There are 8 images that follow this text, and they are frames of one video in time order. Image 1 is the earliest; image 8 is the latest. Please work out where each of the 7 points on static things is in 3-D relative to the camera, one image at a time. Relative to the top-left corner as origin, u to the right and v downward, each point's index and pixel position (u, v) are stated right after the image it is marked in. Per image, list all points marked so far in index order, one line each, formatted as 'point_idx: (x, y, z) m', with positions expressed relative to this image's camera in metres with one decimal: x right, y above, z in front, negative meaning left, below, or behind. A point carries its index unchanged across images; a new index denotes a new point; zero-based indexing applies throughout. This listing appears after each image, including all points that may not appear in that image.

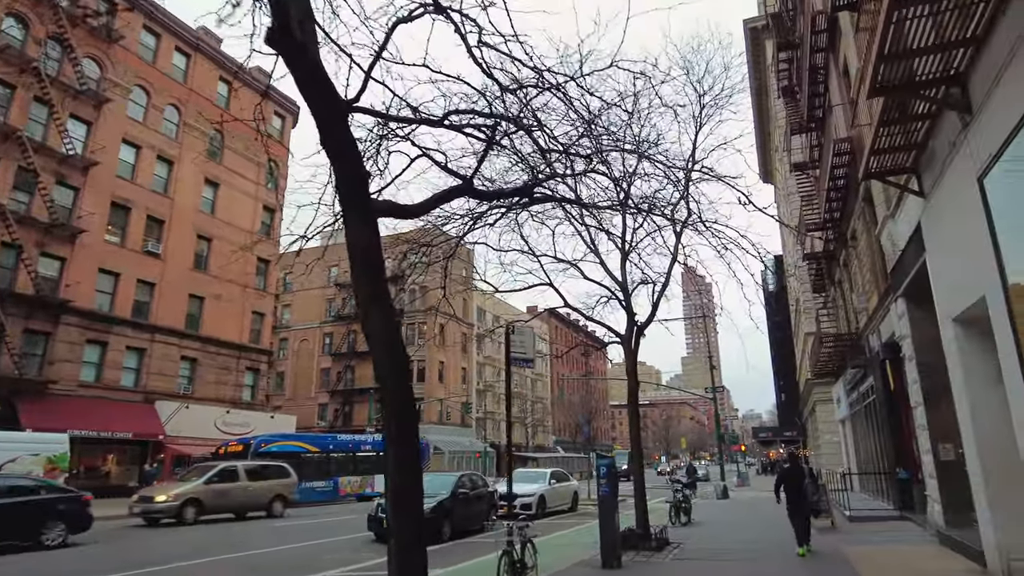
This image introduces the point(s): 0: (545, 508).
0: (+1.0, -6.4, +19.1) m
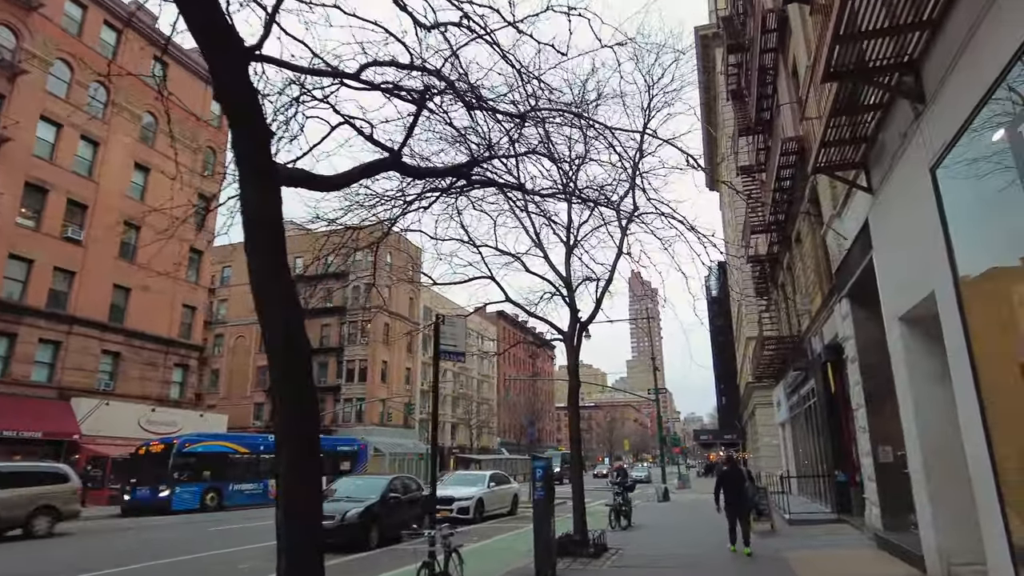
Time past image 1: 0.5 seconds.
0: (-0.8, -6.3, +18.4) m
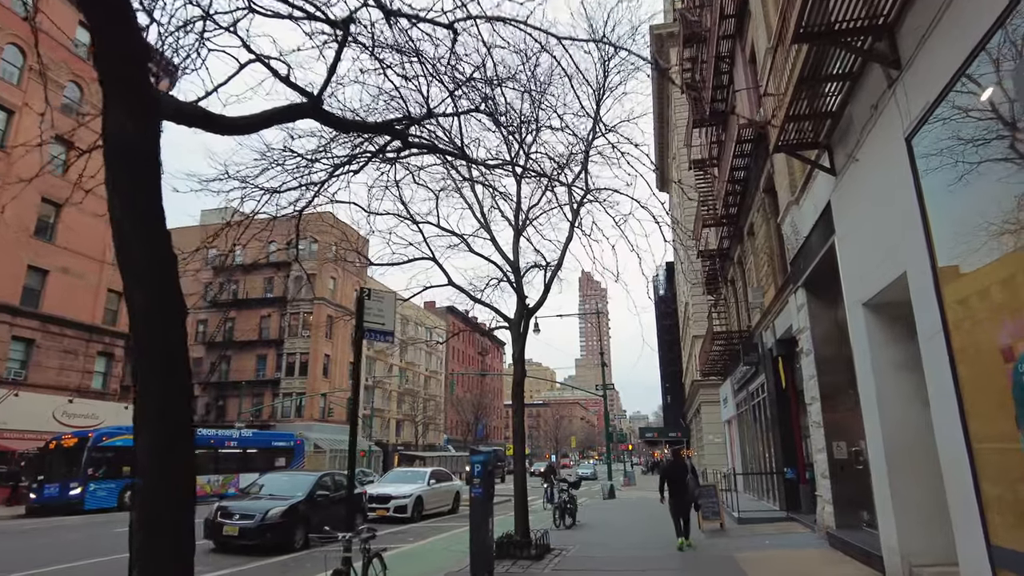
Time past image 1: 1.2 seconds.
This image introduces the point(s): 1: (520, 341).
0: (-2.4, -6.0, +17.5) m
1: (+0.2, -0.9, +11.4) m
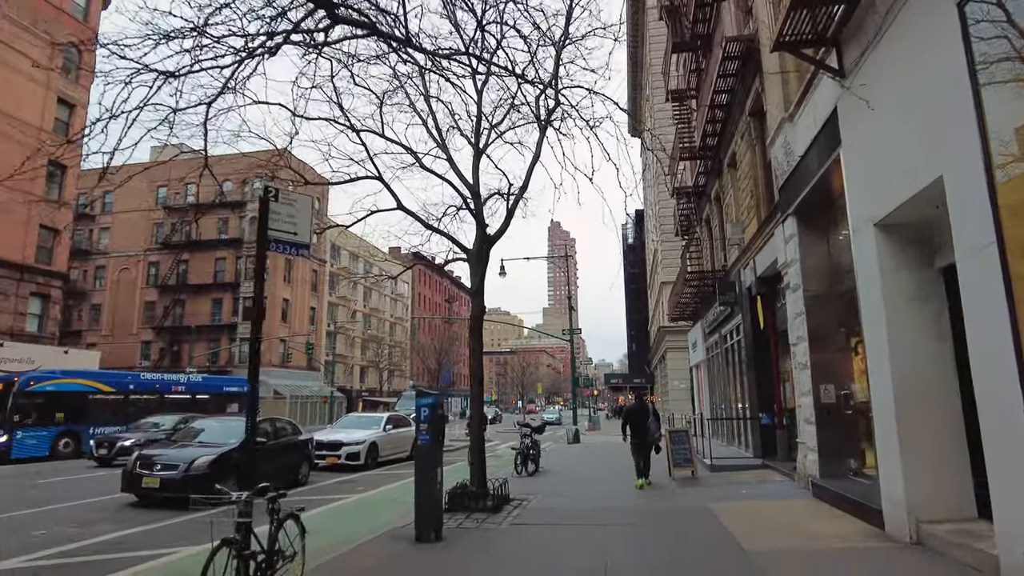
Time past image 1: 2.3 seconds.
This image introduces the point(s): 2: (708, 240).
0: (-3.4, -4.3, +16.5) m
1: (-0.5, +0.2, +10.1) m
2: (+5.8, +1.4, +19.2) m
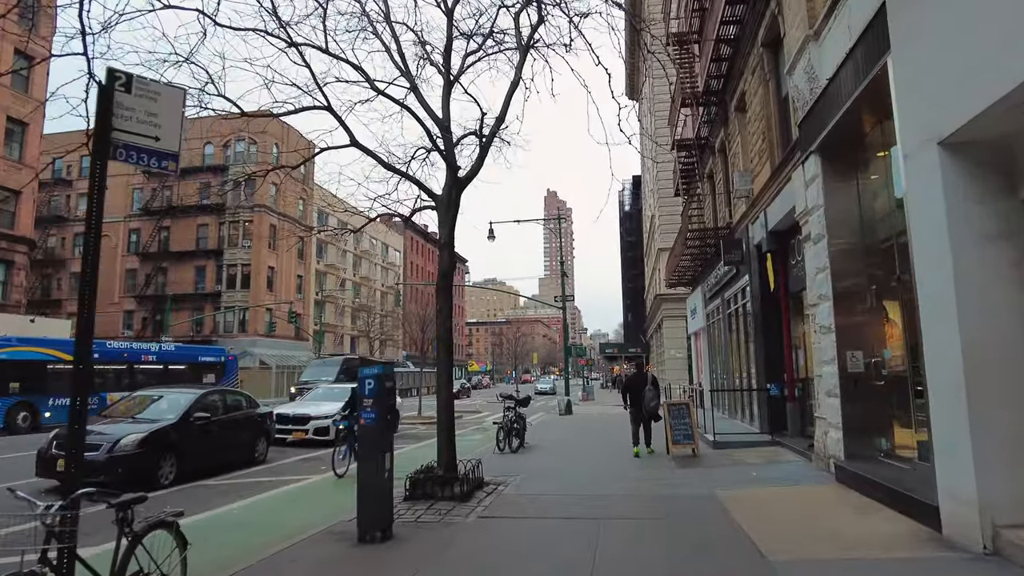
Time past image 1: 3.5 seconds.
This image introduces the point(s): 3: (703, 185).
0: (-3.8, -3.4, +15.2) m
1: (-0.8, +0.9, +8.7) m
2: (+5.4, +2.4, +17.7) m
3: (+5.3, +2.9, +18.2) m
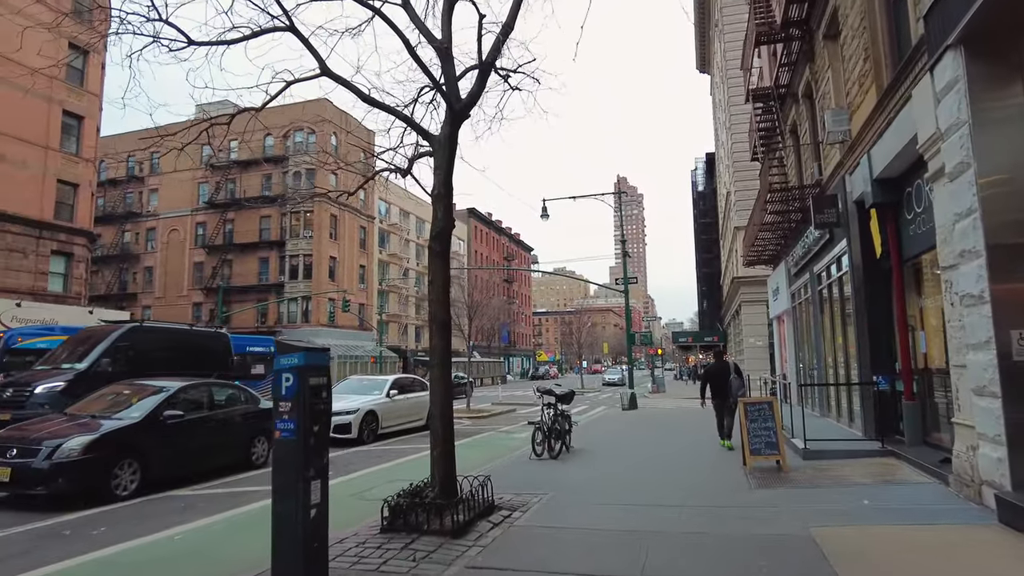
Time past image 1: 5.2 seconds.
0: (-2.8, -2.9, +13.6) m
1: (-0.7, +1.2, +6.7) m
2: (+6.4, +3.0, +15.0) m
3: (+6.4, +3.4, +15.4) m
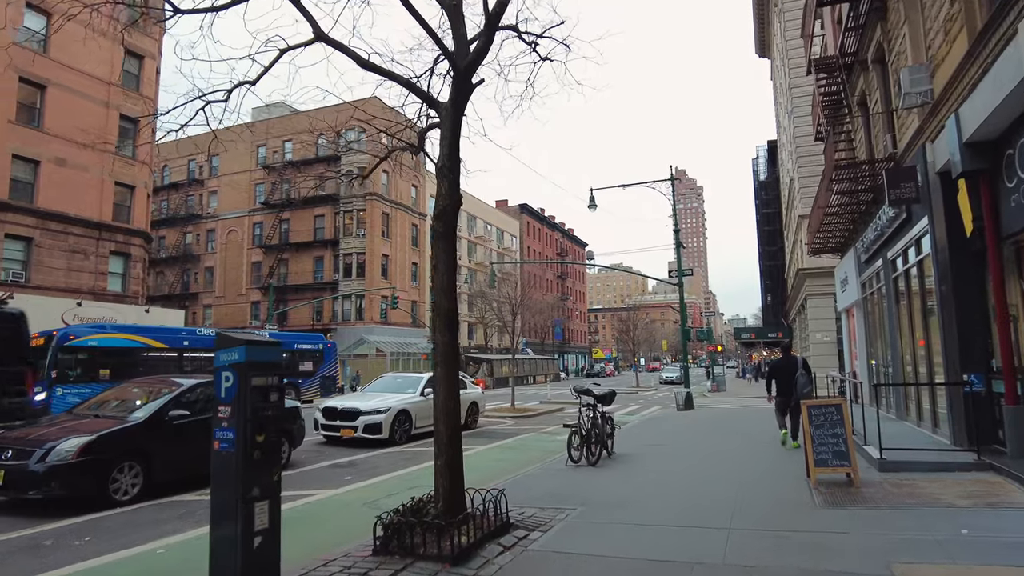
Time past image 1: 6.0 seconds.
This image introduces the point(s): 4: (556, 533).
0: (-2.0, -2.8, +12.9) m
1: (-0.5, +1.4, +5.9) m
2: (+7.2, +3.3, +13.5) m
3: (+7.3, +3.7, +13.9) m
4: (+0.4, -2.1, +5.6) m
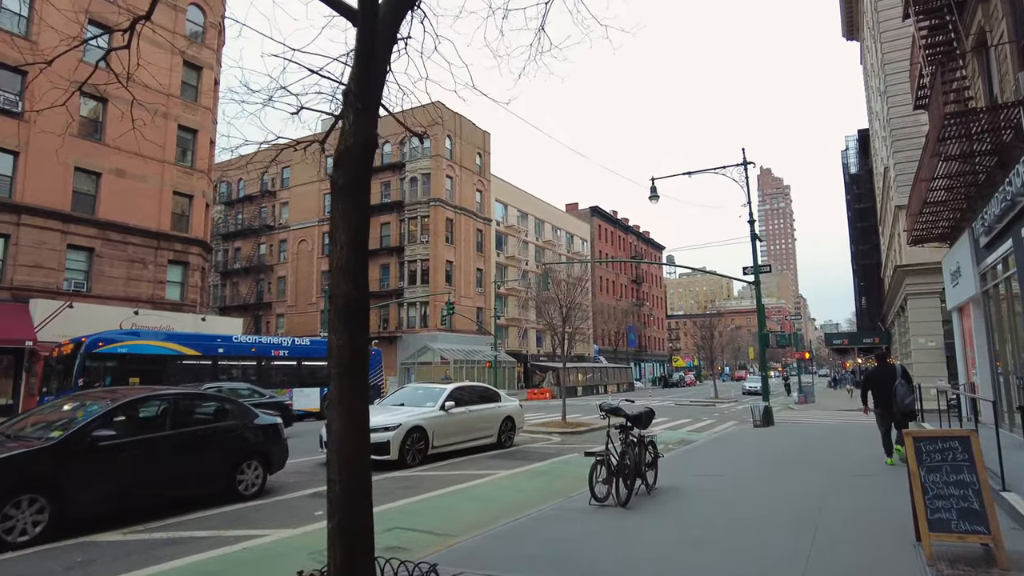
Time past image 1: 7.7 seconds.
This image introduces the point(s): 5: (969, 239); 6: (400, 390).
0: (-1.5, -2.8, +11.3) m
1: (-0.9, +1.5, +4.1) m
2: (+7.7, +3.4, +10.8) m
3: (+7.8, +3.8, +11.2) m
4: (0.0, -1.9, +3.7) m
5: (+9.1, +0.9, +13.0) m
6: (-2.2, -2.0, +12.7) m
